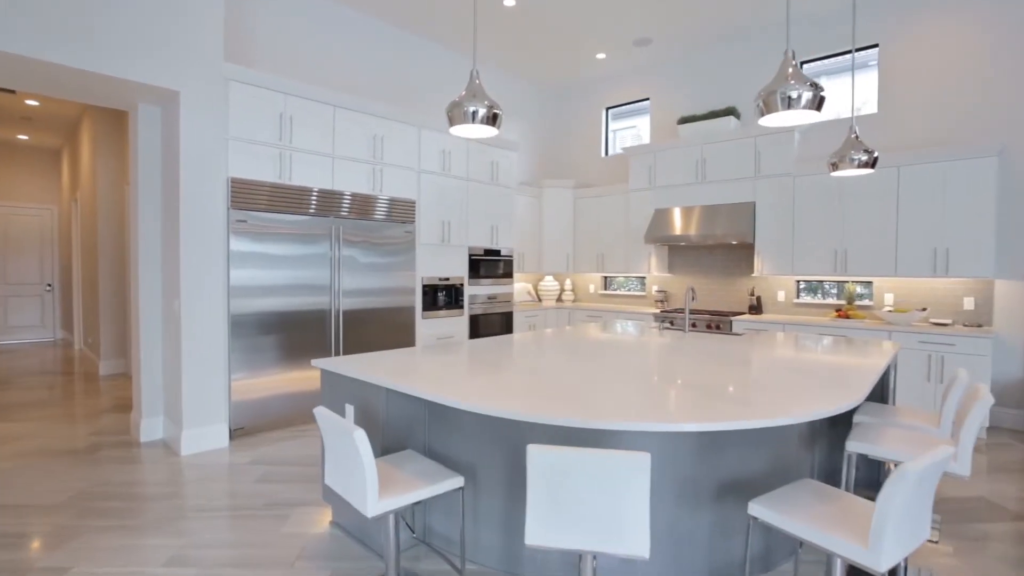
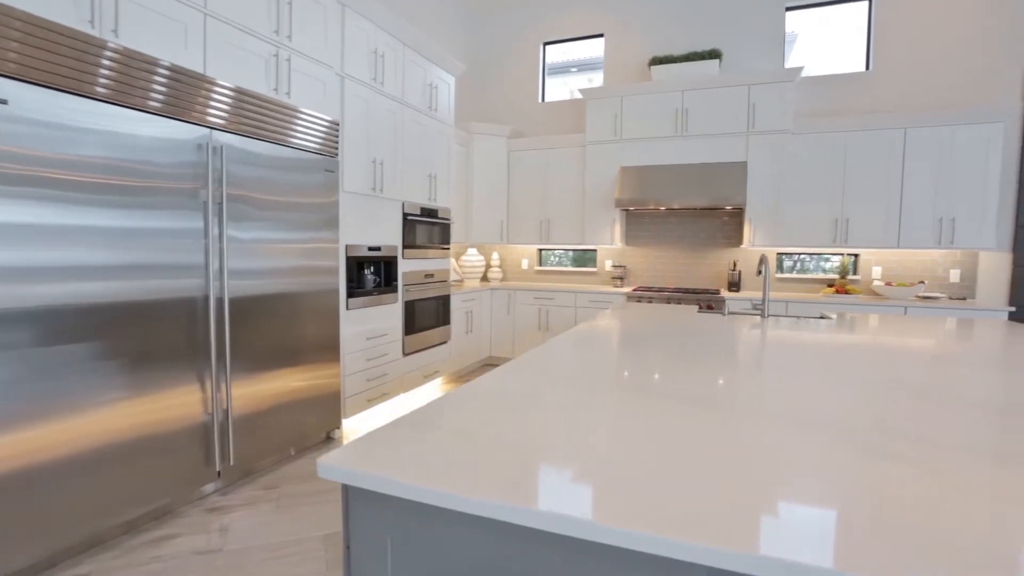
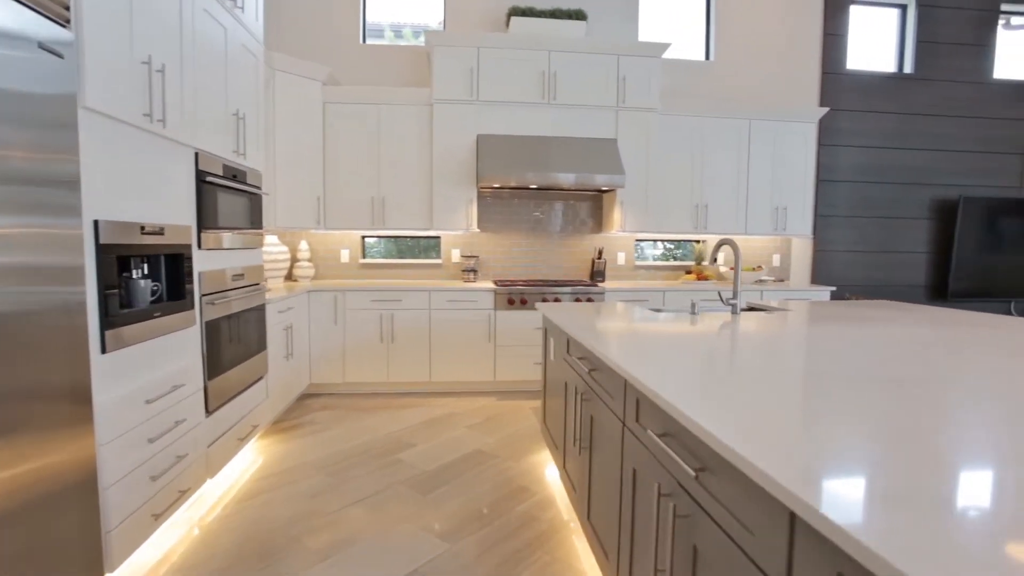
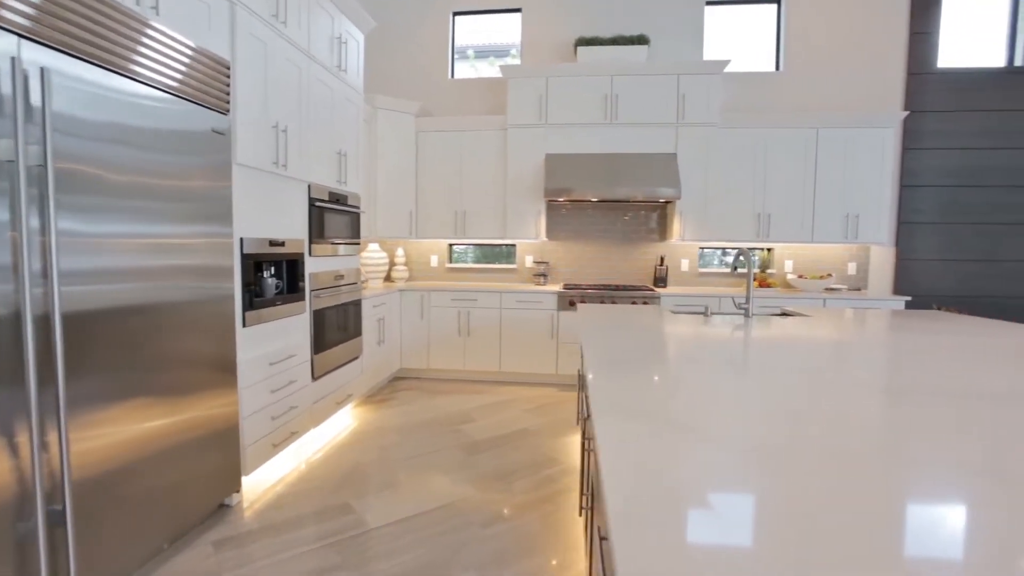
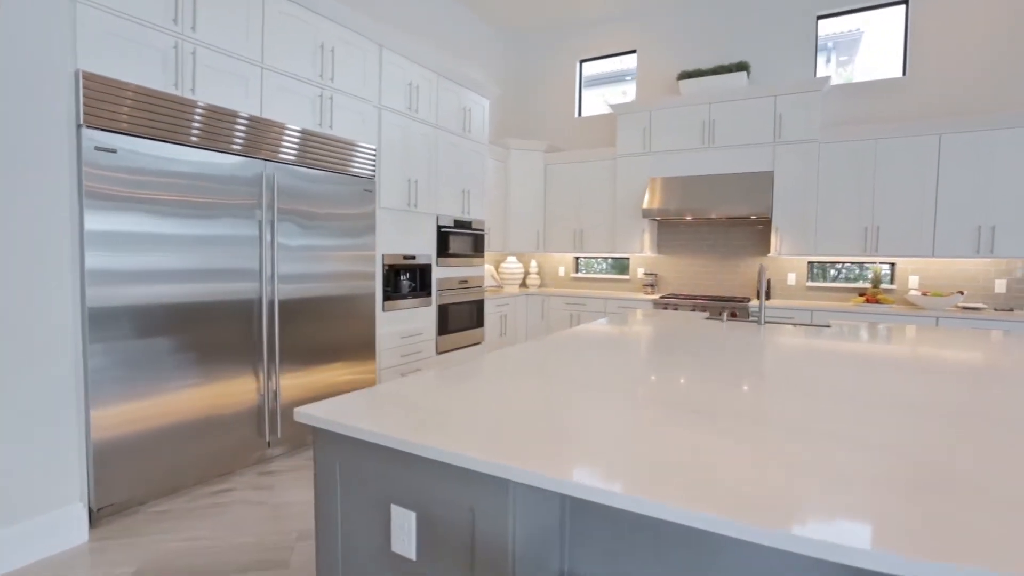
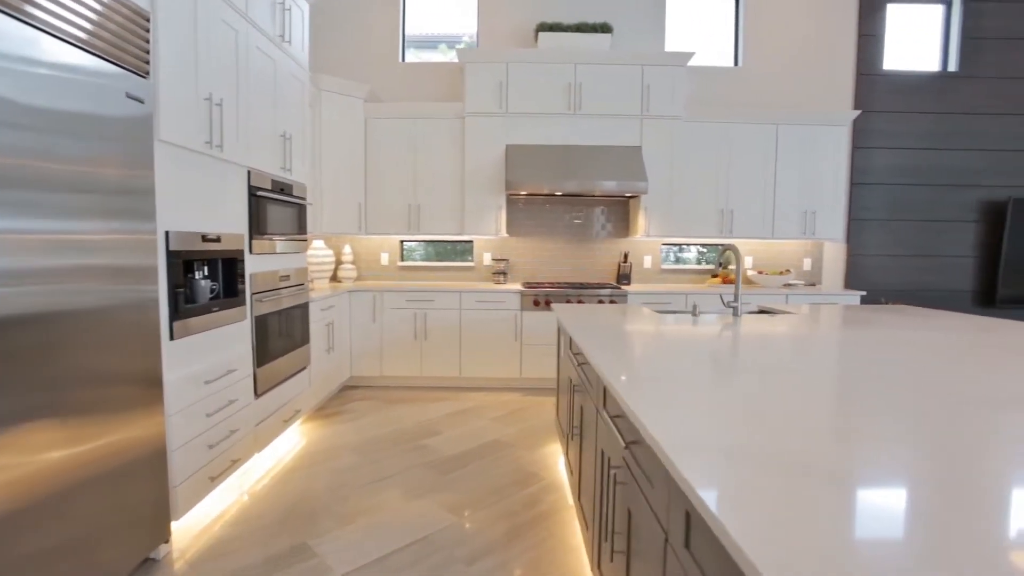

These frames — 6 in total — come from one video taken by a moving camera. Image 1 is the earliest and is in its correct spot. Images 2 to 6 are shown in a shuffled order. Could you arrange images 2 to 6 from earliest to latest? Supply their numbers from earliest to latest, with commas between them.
5, 2, 4, 6, 3
